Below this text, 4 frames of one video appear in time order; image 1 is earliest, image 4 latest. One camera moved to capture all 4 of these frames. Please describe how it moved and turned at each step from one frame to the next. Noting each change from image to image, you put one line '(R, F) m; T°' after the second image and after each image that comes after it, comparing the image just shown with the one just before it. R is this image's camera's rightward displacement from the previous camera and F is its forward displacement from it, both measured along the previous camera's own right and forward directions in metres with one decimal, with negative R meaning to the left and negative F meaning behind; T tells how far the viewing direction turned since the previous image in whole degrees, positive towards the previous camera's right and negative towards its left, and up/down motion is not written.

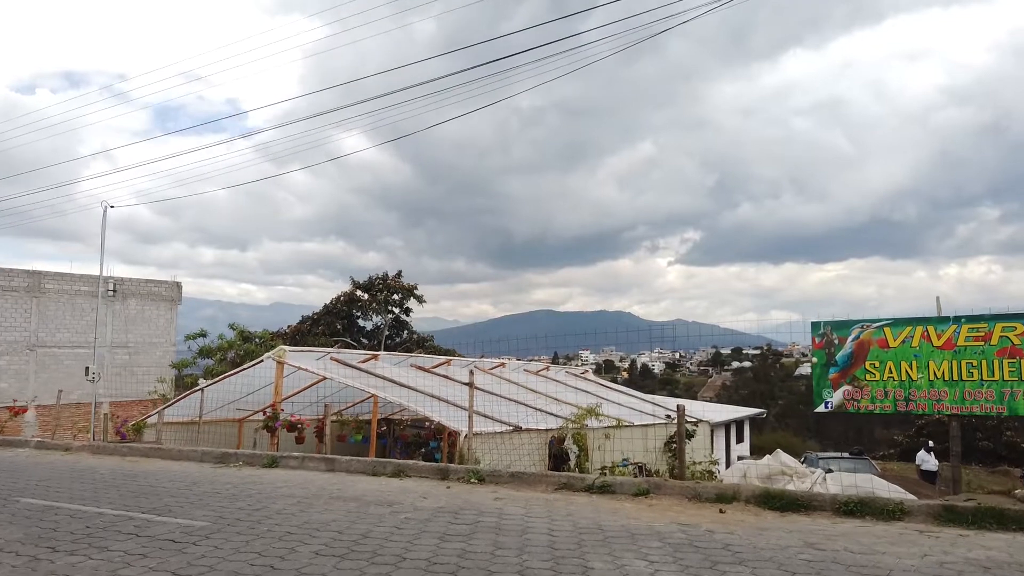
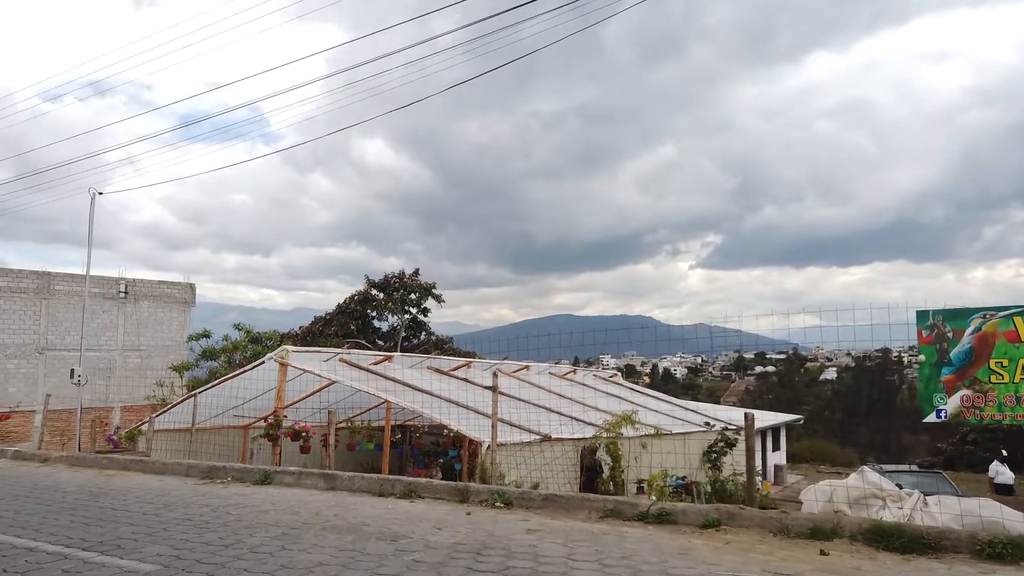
(-0.1, +1.2) m; -2°
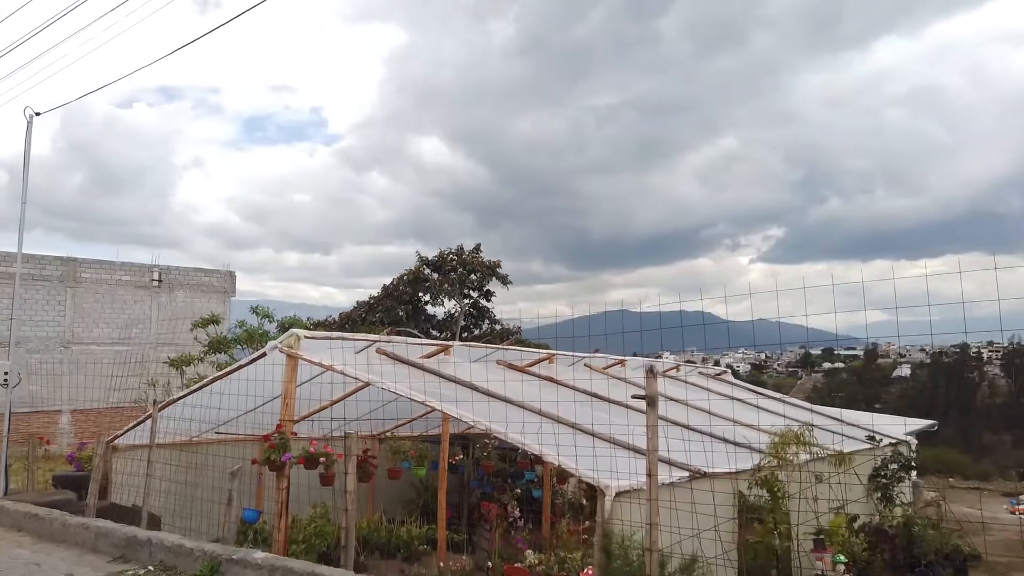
(-0.6, +3.5) m; -5°
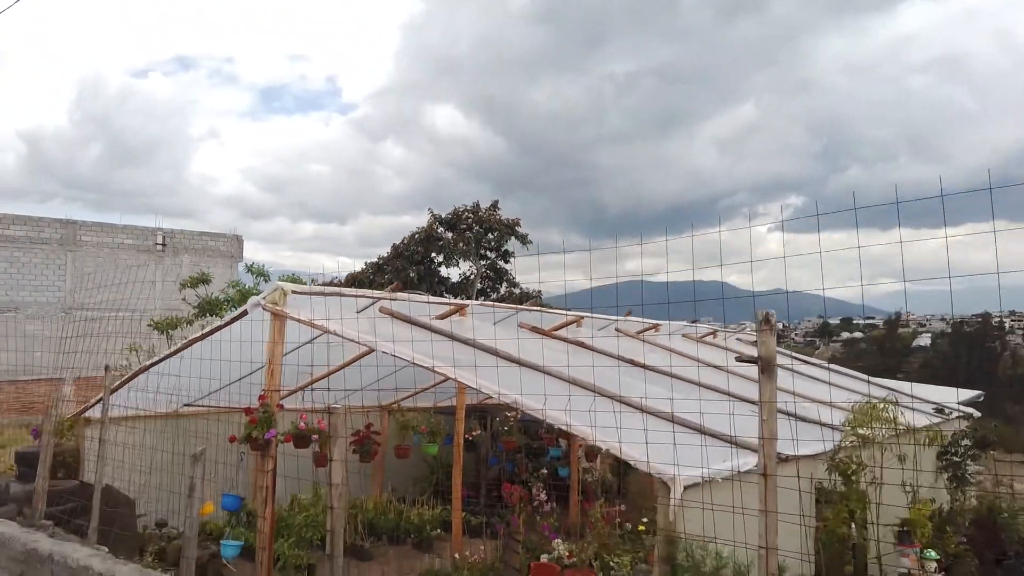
(-0.1, +1.2) m; -1°
